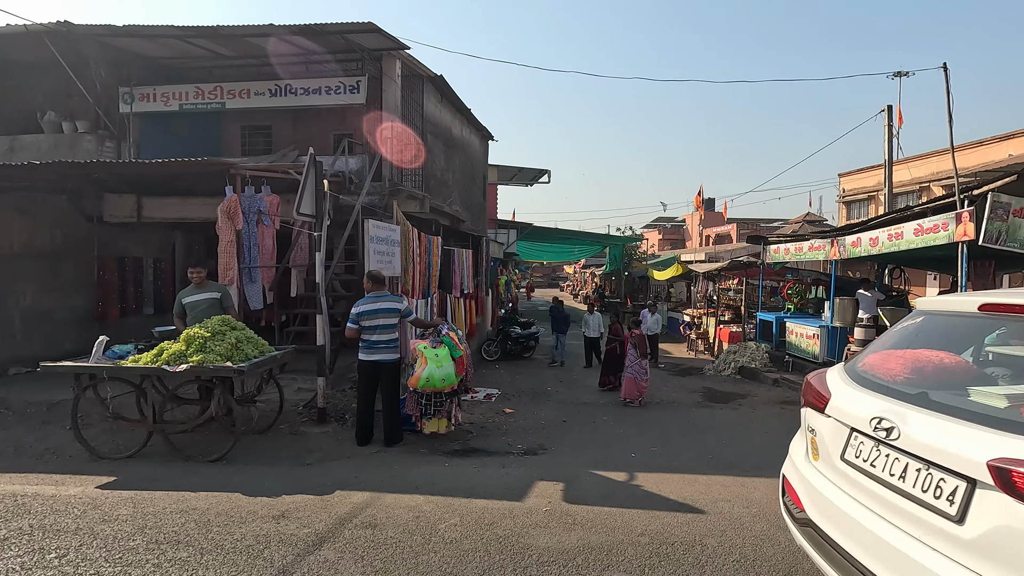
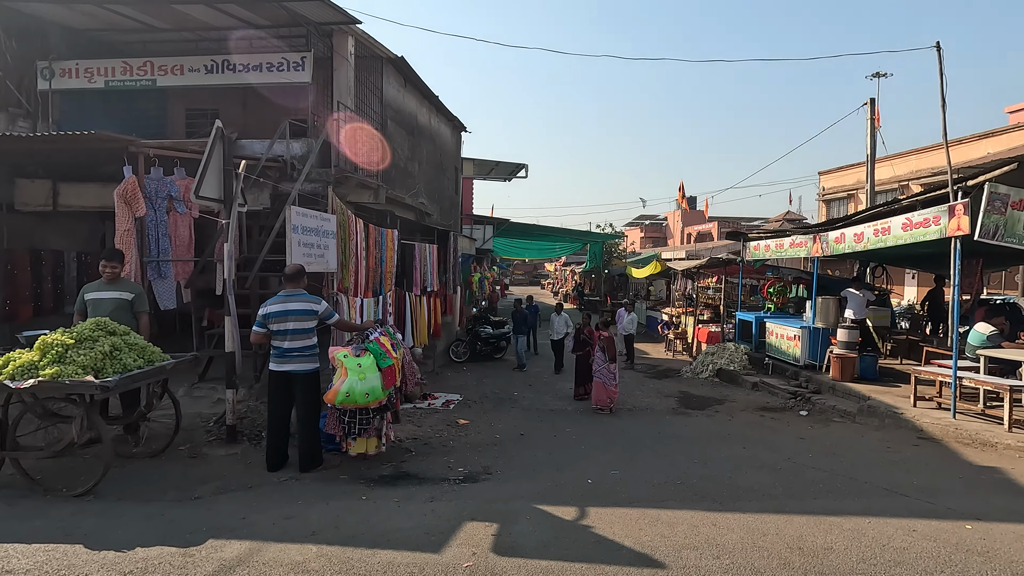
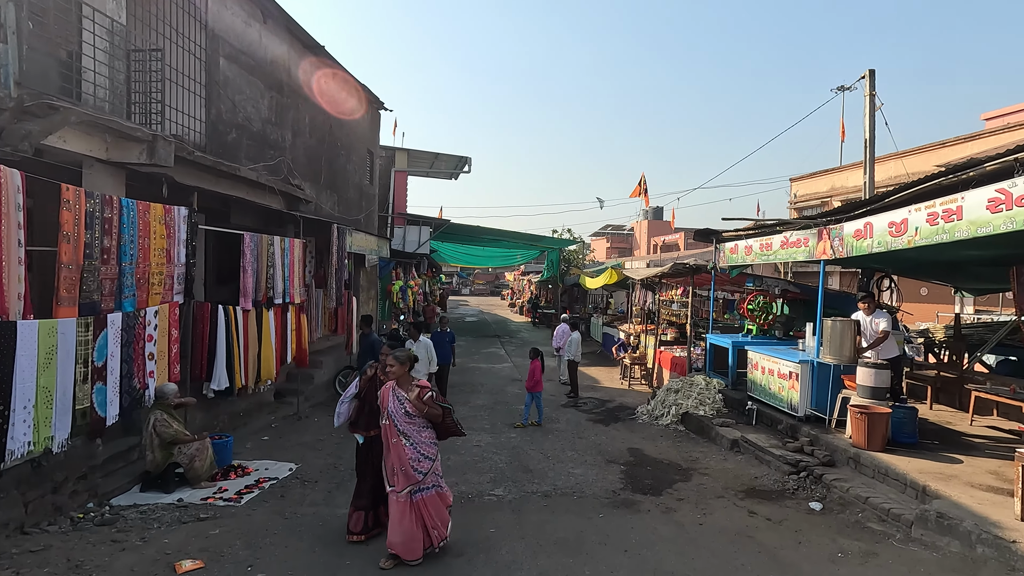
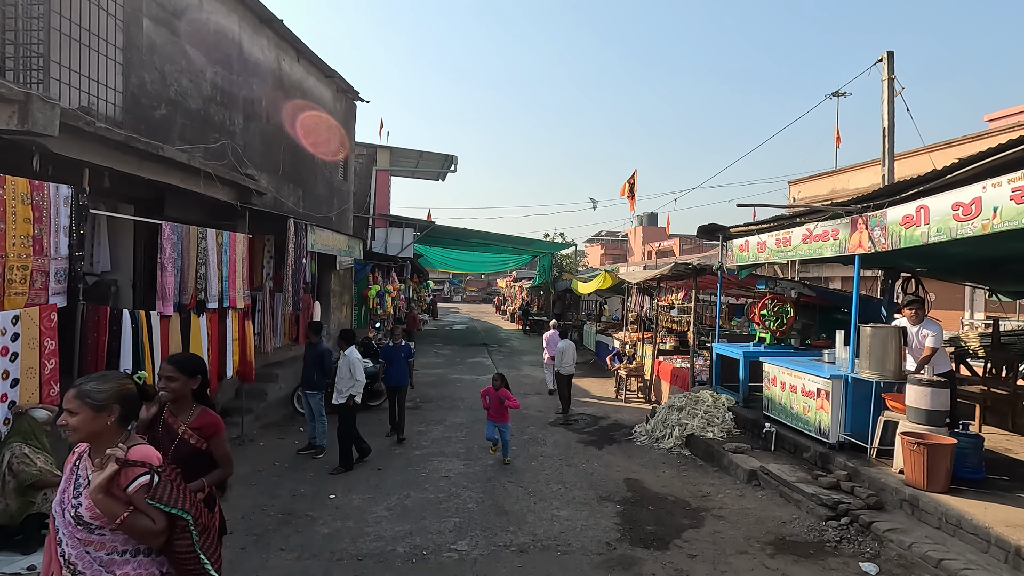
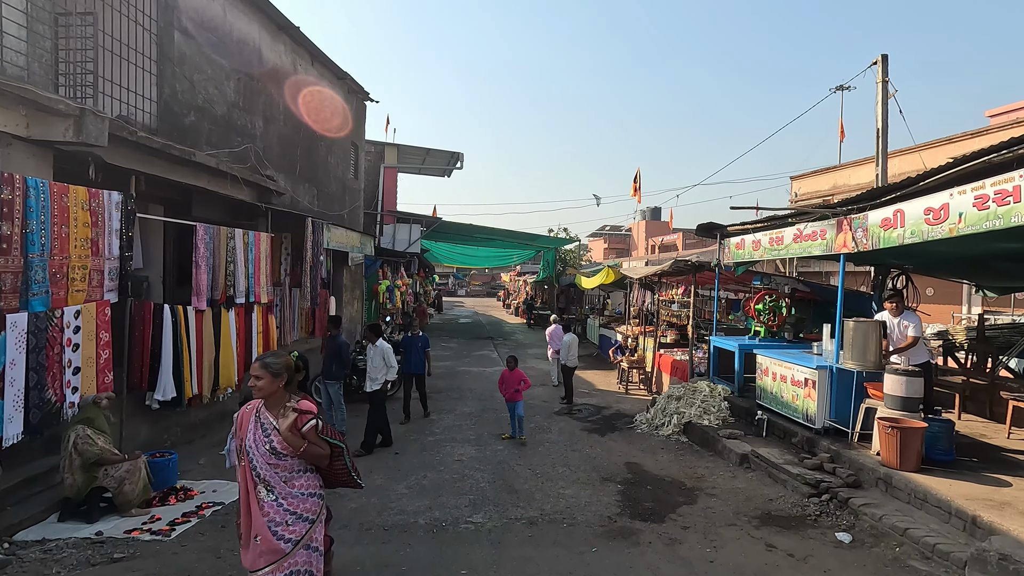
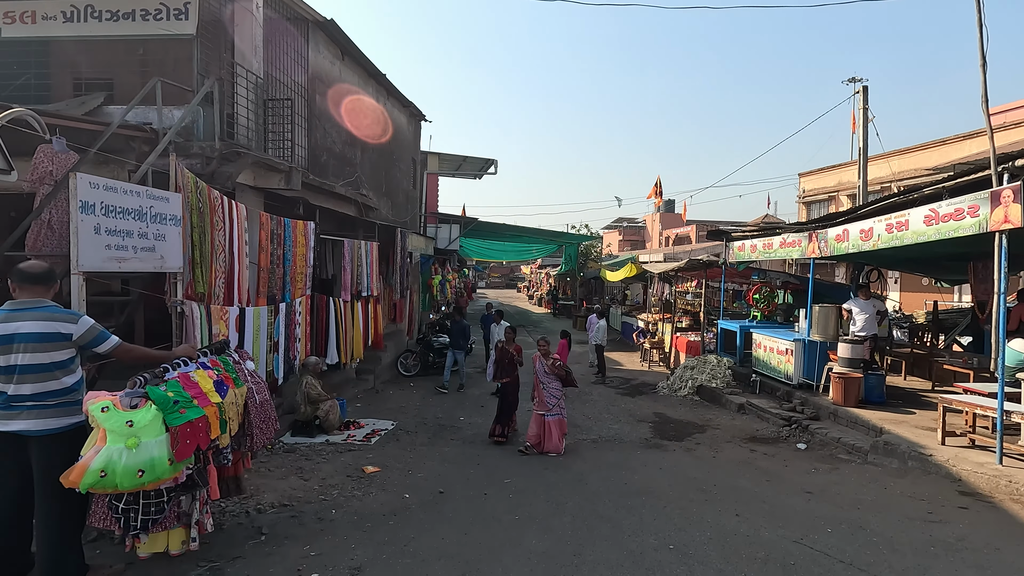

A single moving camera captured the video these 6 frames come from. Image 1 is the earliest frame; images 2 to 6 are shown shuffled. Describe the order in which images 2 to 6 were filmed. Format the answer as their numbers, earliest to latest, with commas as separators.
2, 6, 3, 5, 4
